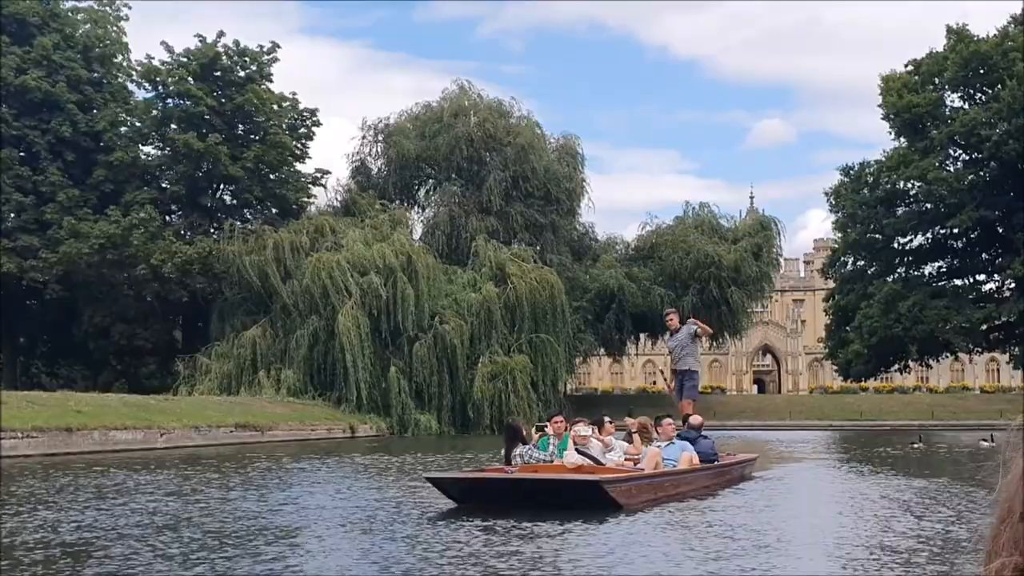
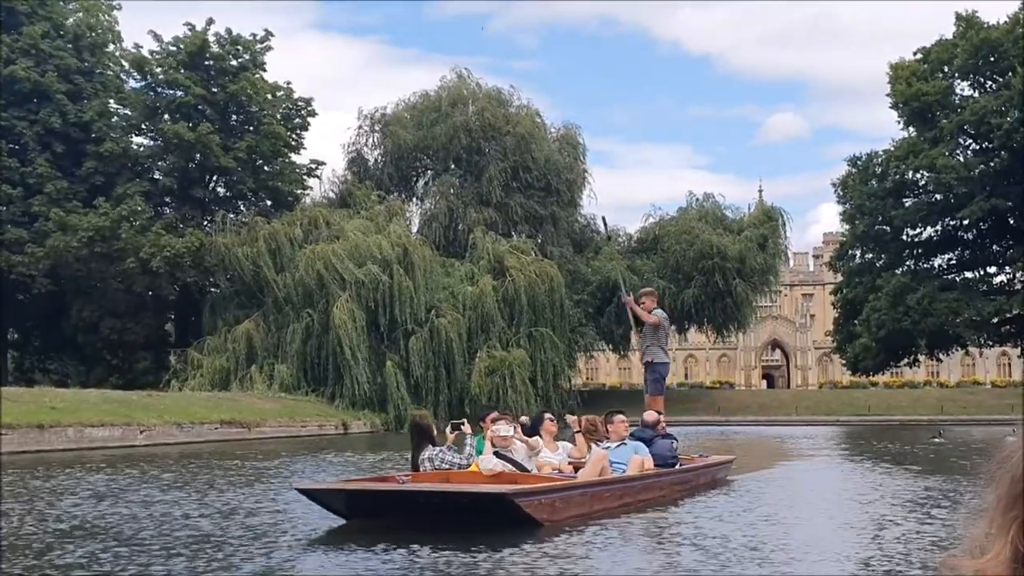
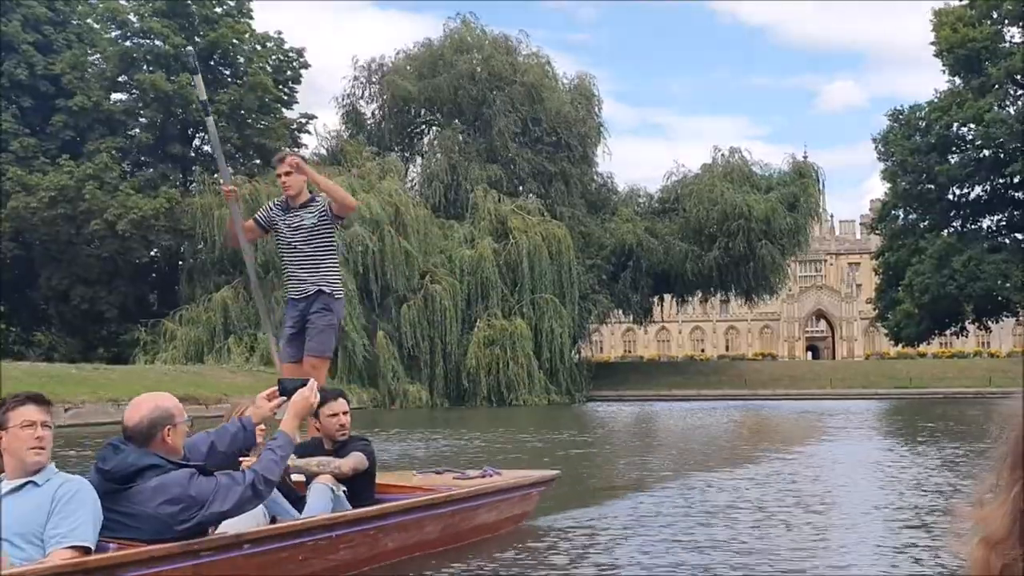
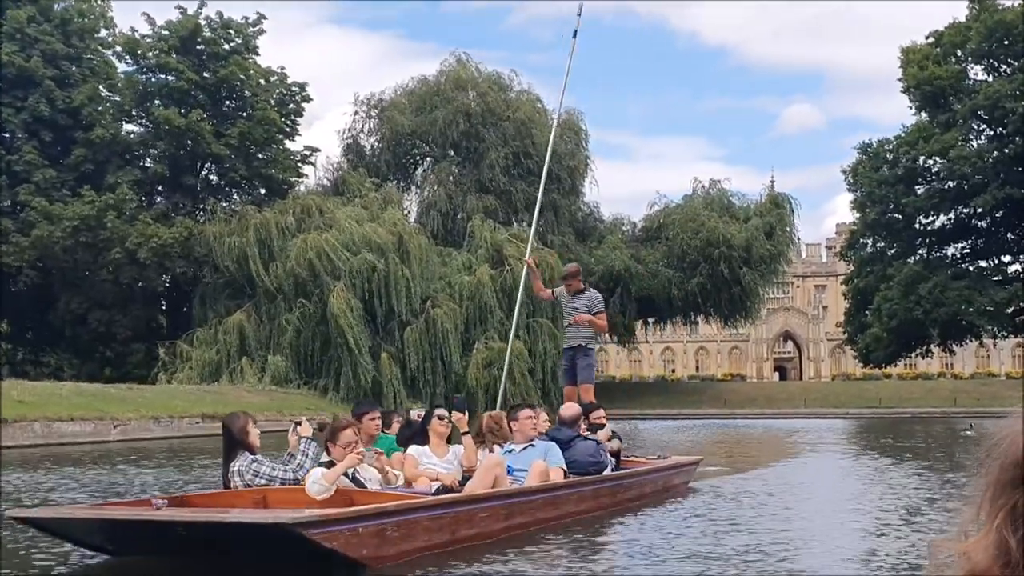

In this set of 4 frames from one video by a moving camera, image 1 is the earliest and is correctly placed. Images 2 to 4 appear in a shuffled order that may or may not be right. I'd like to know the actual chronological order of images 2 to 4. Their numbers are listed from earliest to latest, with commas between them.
2, 4, 3
